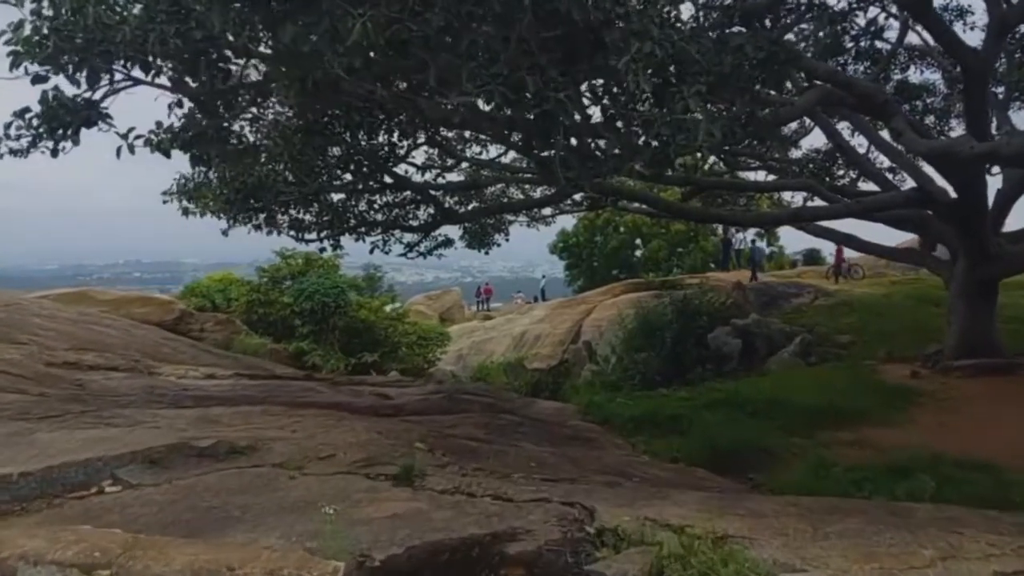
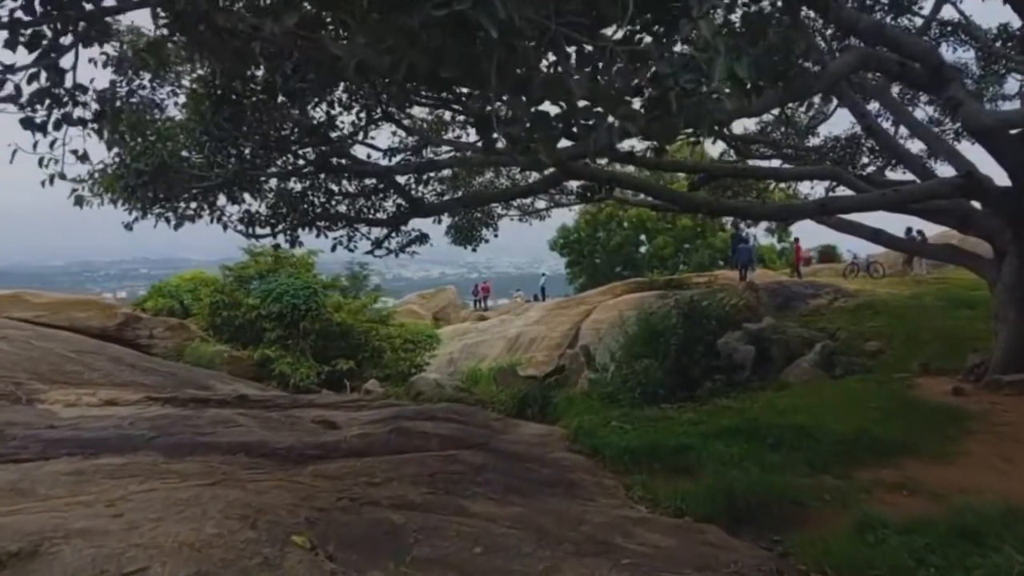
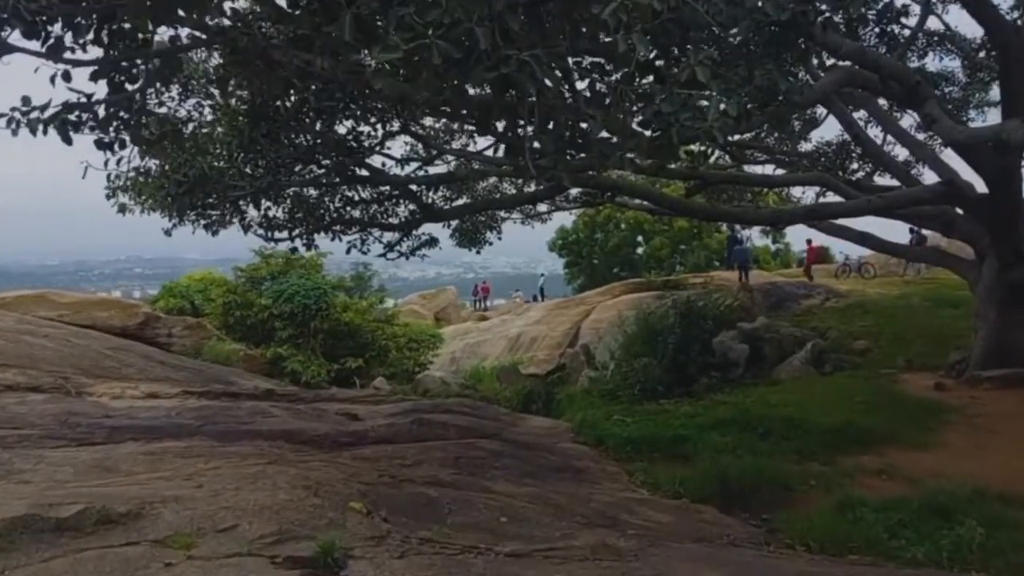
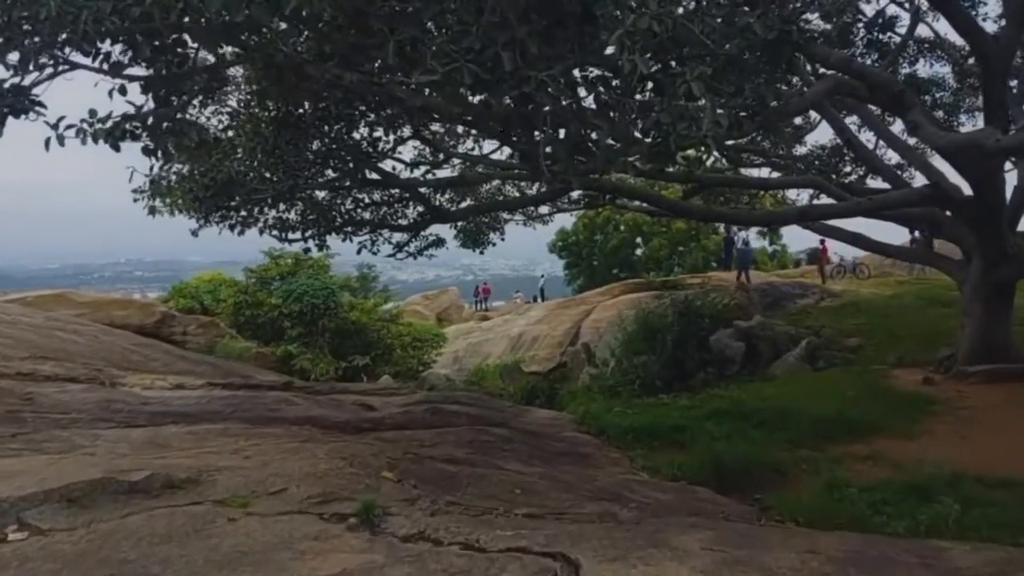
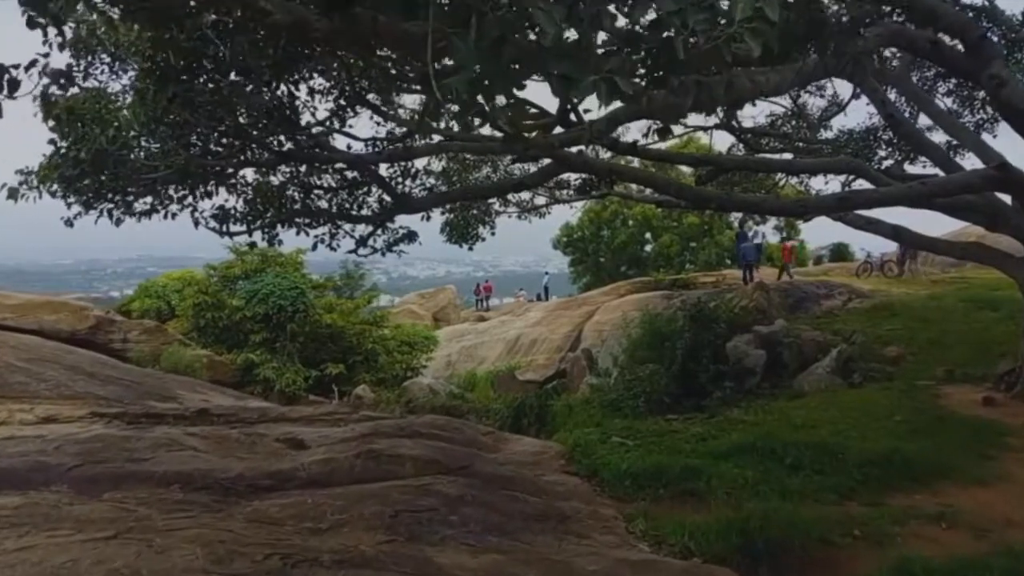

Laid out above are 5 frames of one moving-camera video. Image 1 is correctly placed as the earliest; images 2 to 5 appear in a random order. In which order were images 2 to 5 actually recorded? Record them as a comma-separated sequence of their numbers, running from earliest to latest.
4, 3, 2, 5
